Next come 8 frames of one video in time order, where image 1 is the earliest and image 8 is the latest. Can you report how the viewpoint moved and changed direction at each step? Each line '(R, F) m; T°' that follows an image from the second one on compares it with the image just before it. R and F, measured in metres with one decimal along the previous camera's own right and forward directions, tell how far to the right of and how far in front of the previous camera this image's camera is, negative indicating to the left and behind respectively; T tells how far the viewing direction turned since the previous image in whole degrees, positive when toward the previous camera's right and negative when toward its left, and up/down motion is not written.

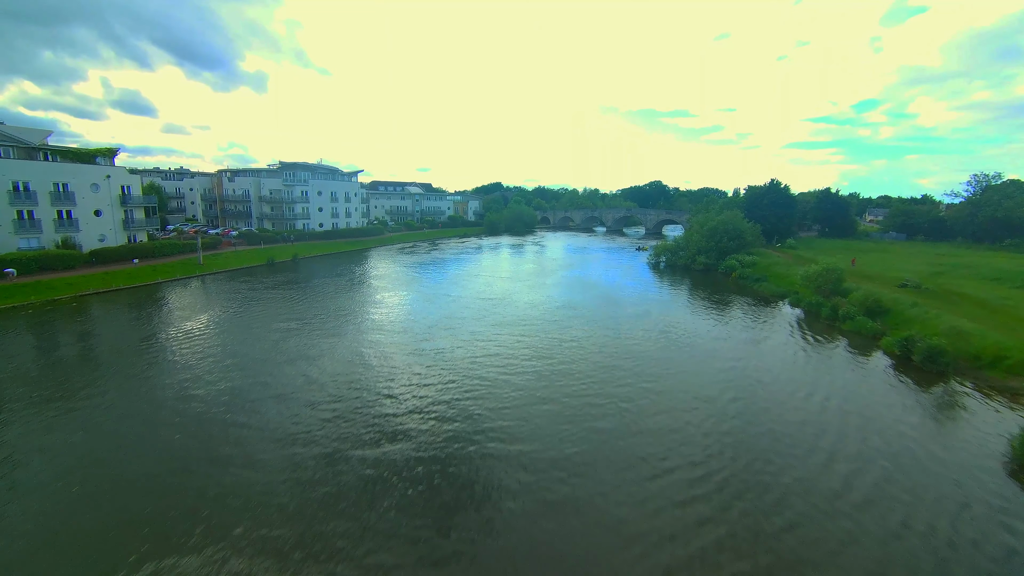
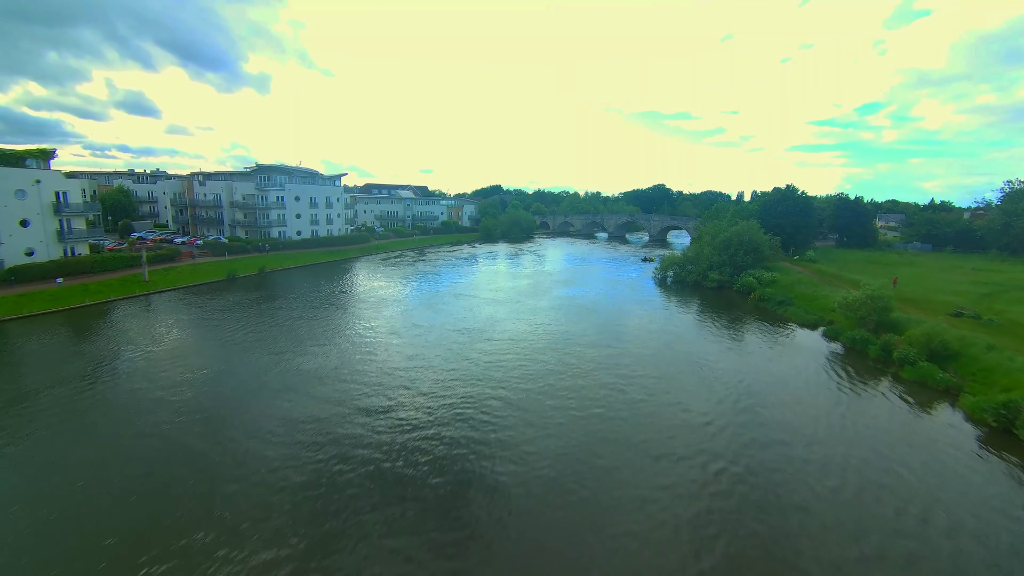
(+1.0, +5.0) m; 0°
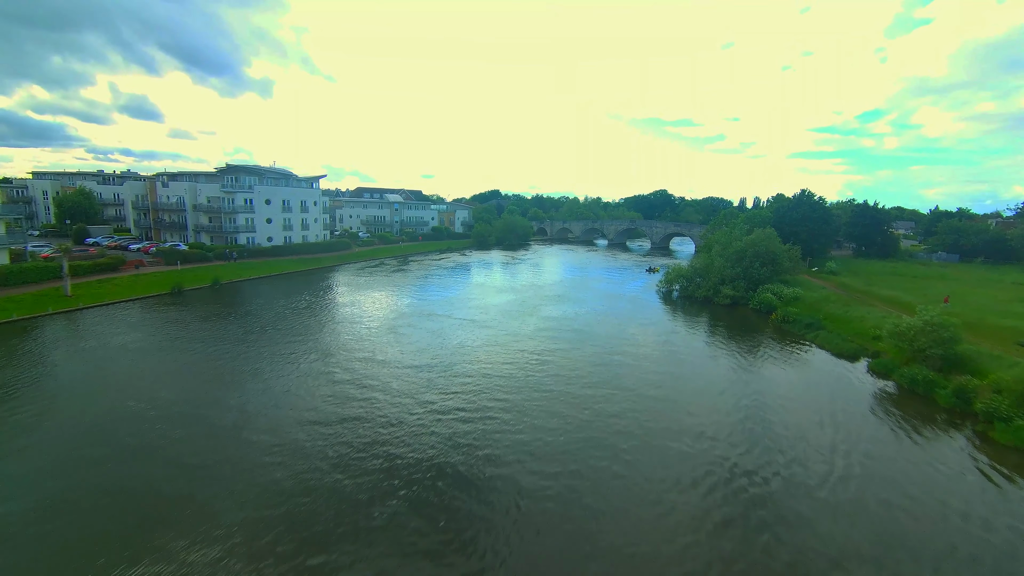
(+1.2, +5.0) m; 0°
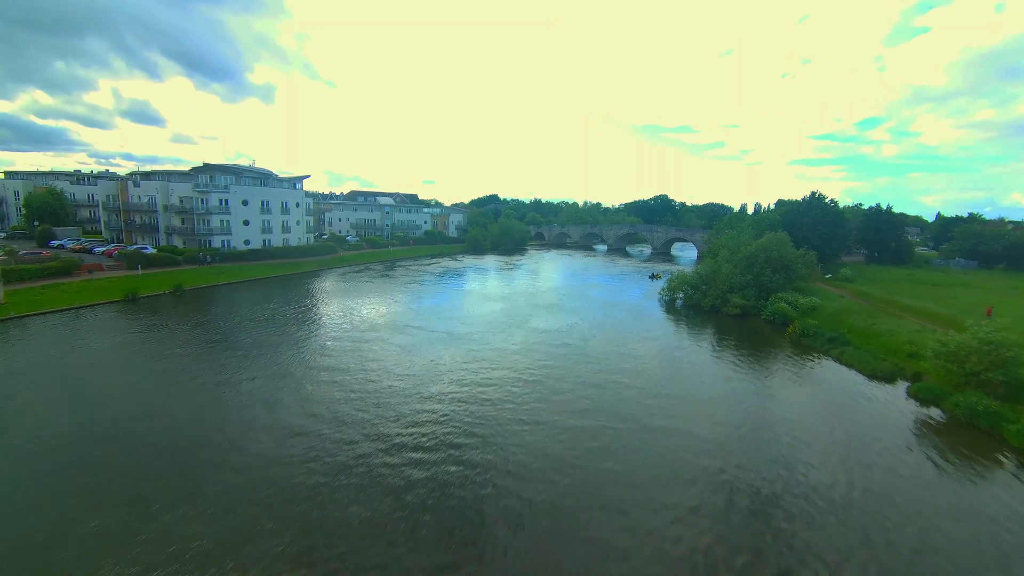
(+0.8, +3.3) m; 0°
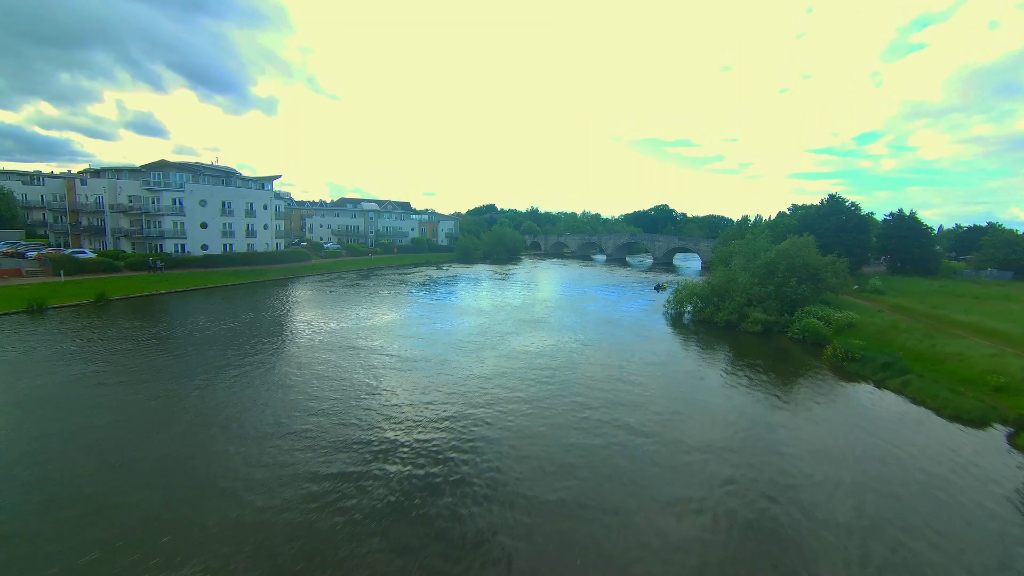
(+1.2, +5.2) m; 0°
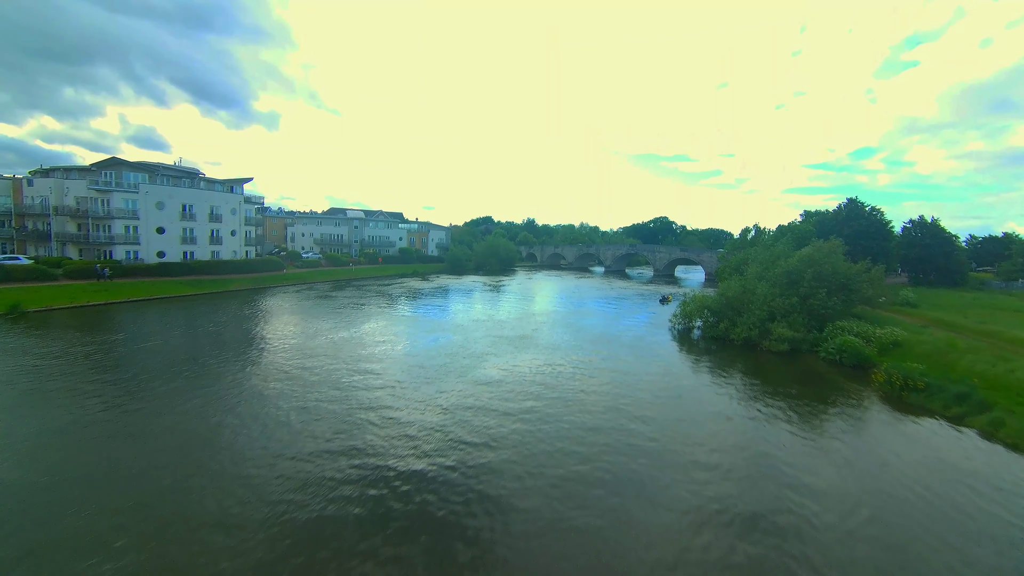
(+0.9, +4.4) m; 0°
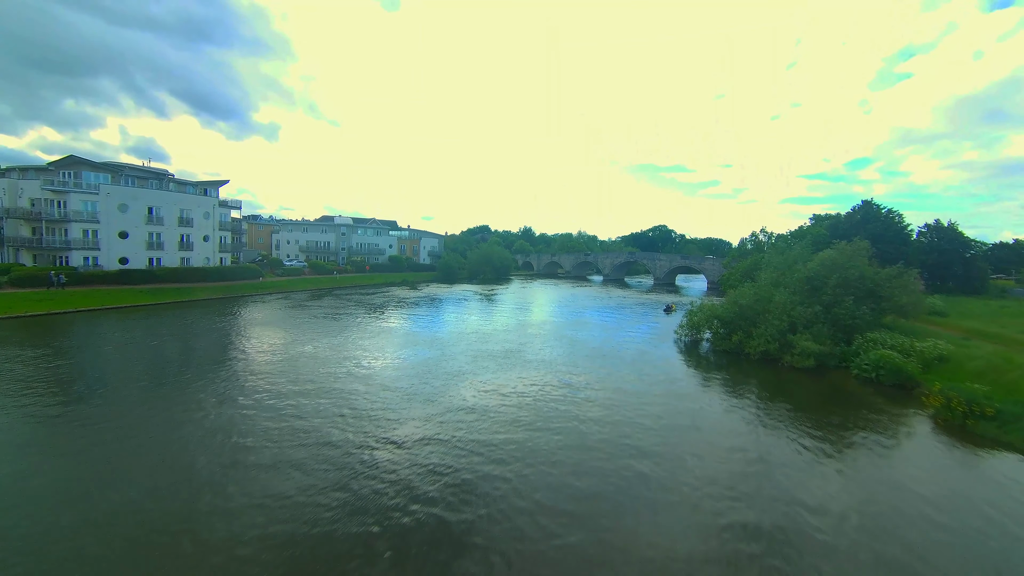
(+0.6, +3.1) m; 0°
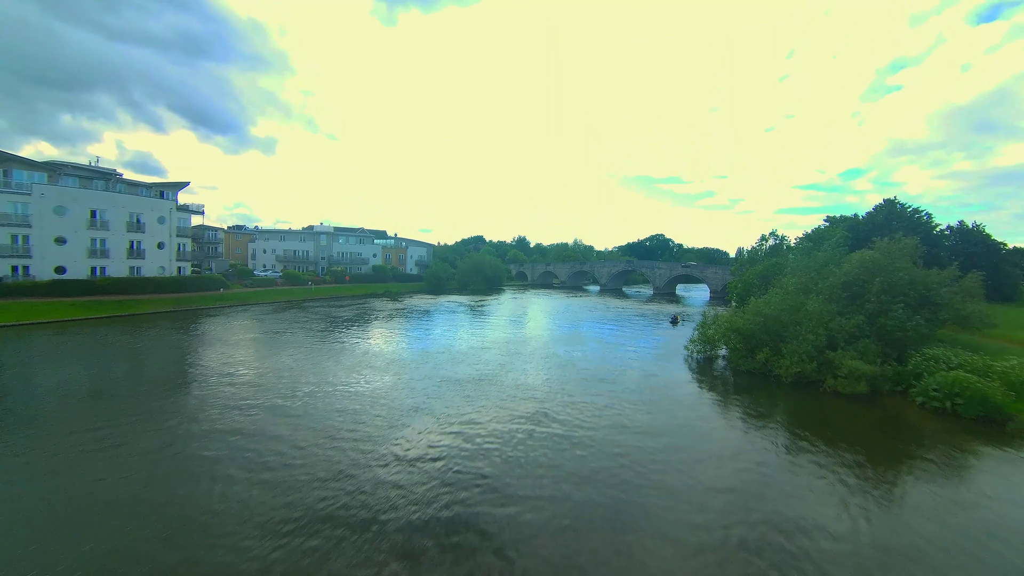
(+0.7, +4.2) m; 0°
